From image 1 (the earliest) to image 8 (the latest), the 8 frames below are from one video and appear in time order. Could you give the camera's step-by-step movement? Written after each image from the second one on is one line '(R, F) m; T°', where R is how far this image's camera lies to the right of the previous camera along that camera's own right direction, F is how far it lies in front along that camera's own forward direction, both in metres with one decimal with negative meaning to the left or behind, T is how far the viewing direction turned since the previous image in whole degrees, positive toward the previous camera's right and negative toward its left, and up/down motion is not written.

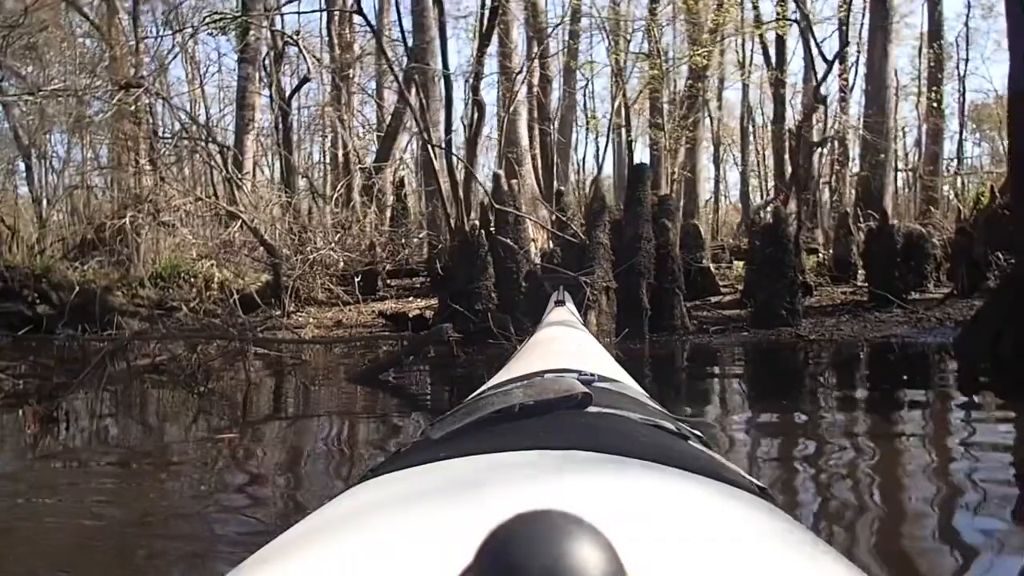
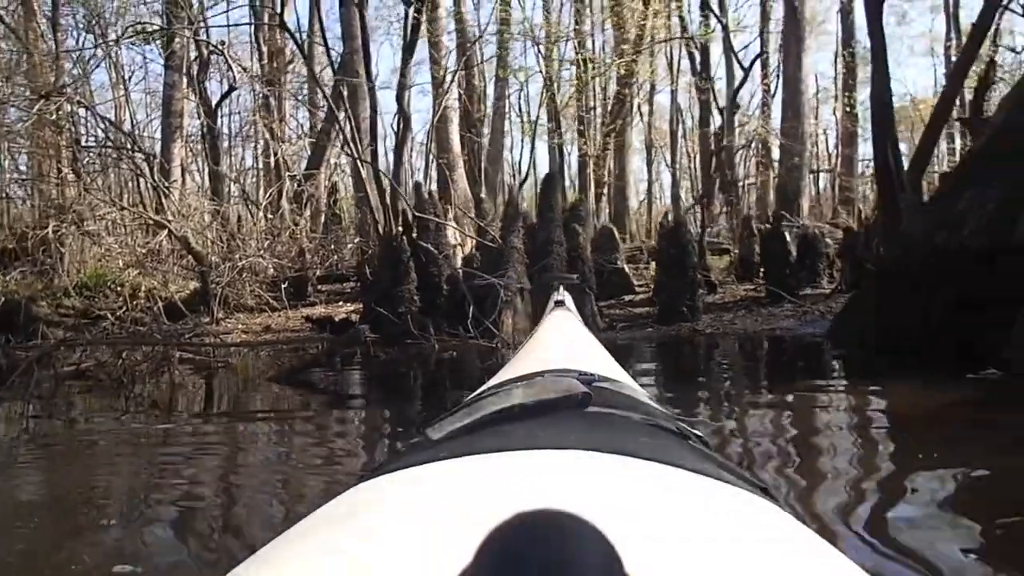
(+0.1, -0.3) m; +4°
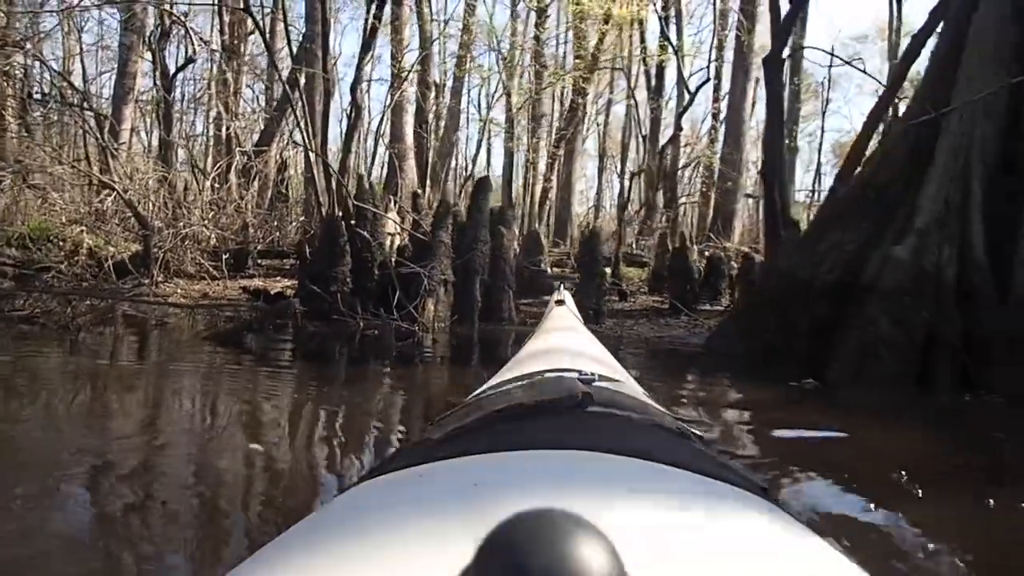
(+0.2, -0.5) m; +4°
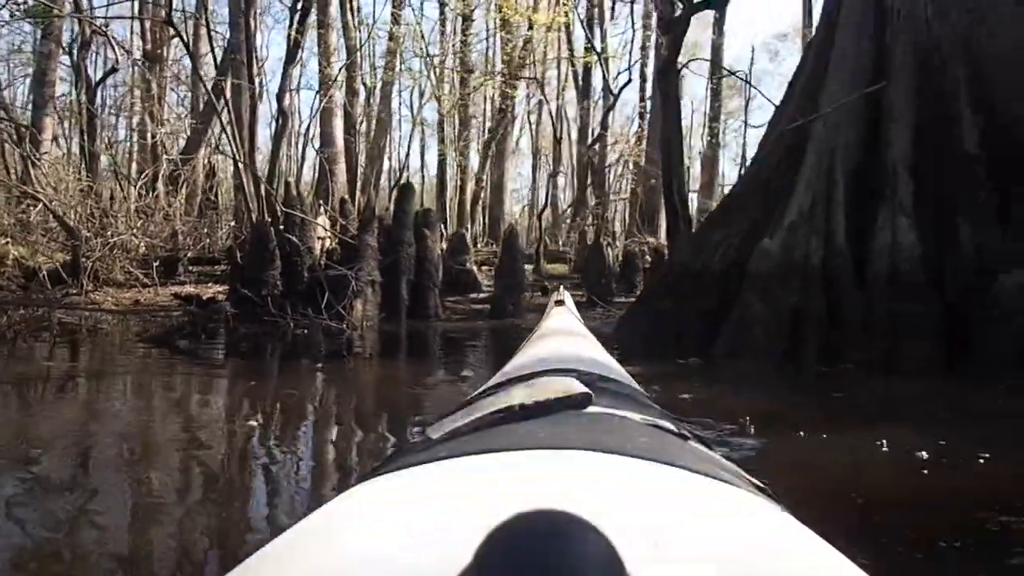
(+0.1, -0.4) m; +5°
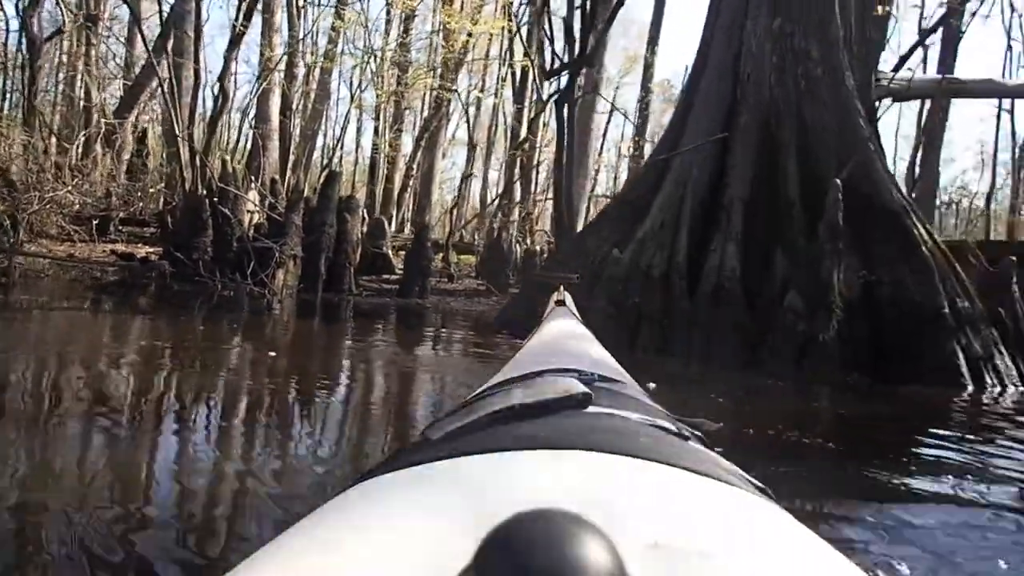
(+0.2, -1.0) m; +6°
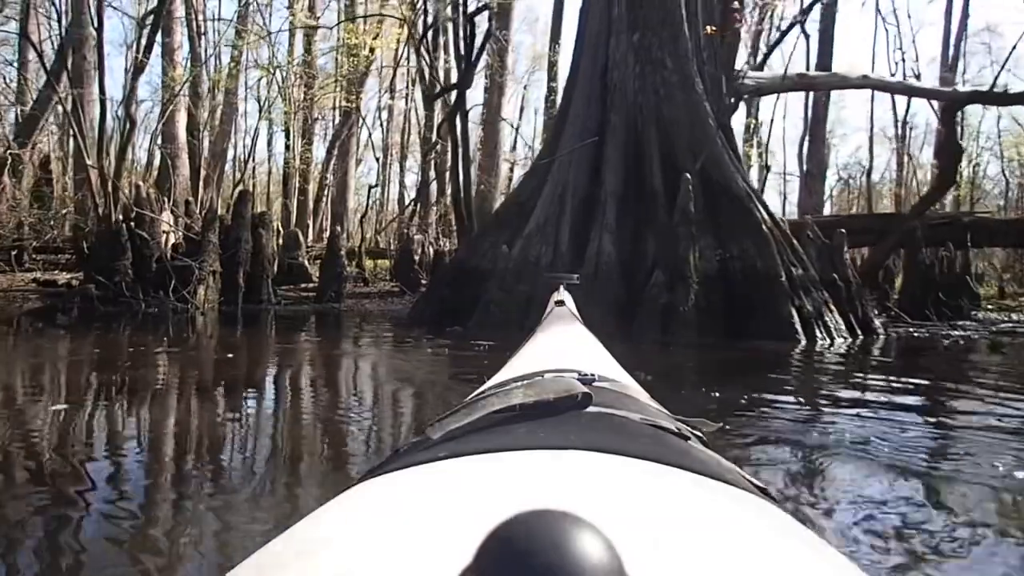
(+0.2, -0.7) m; +5°
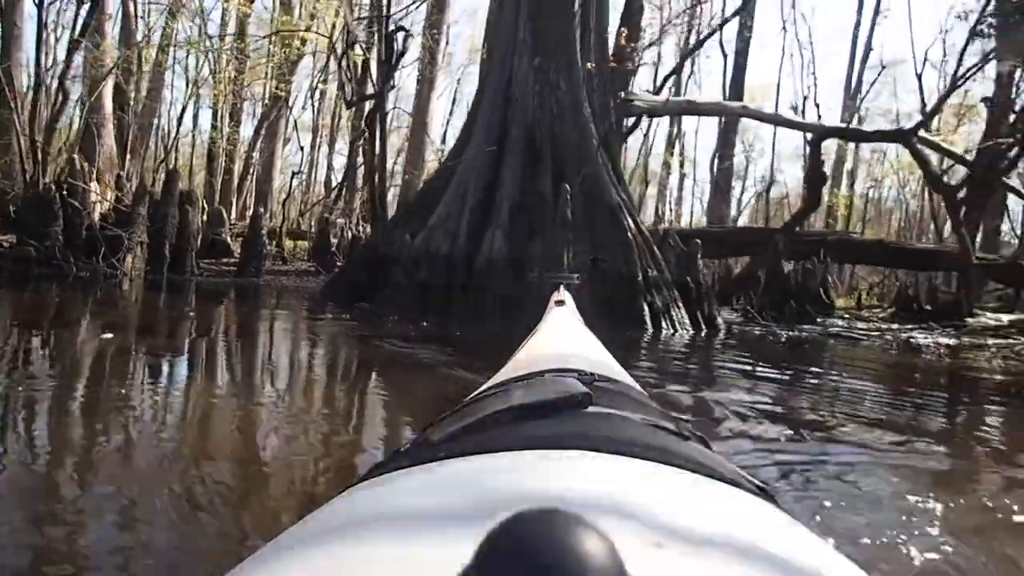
(+0.2, -1.0) m; +6°
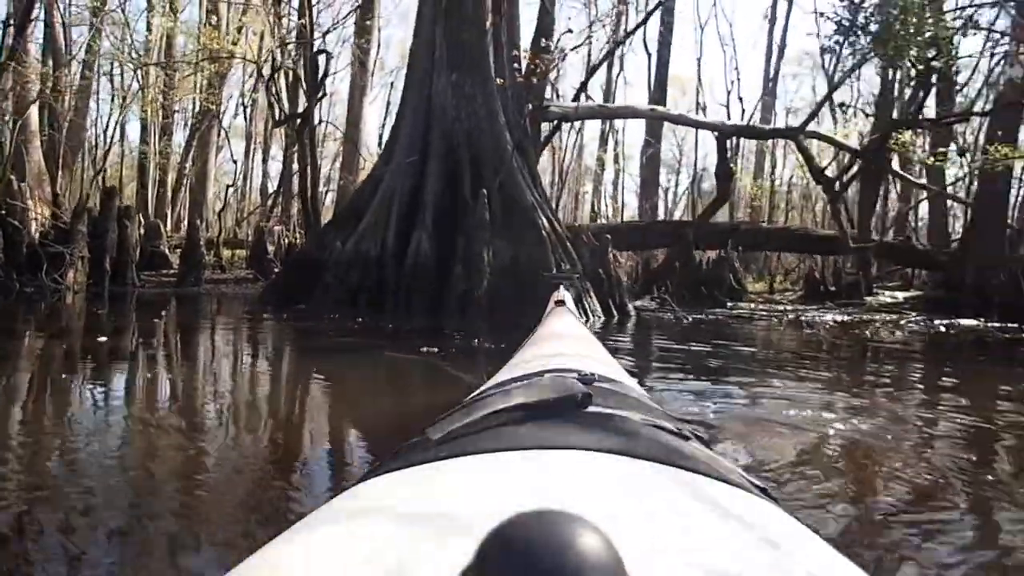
(+0.2, -0.7) m; +4°
